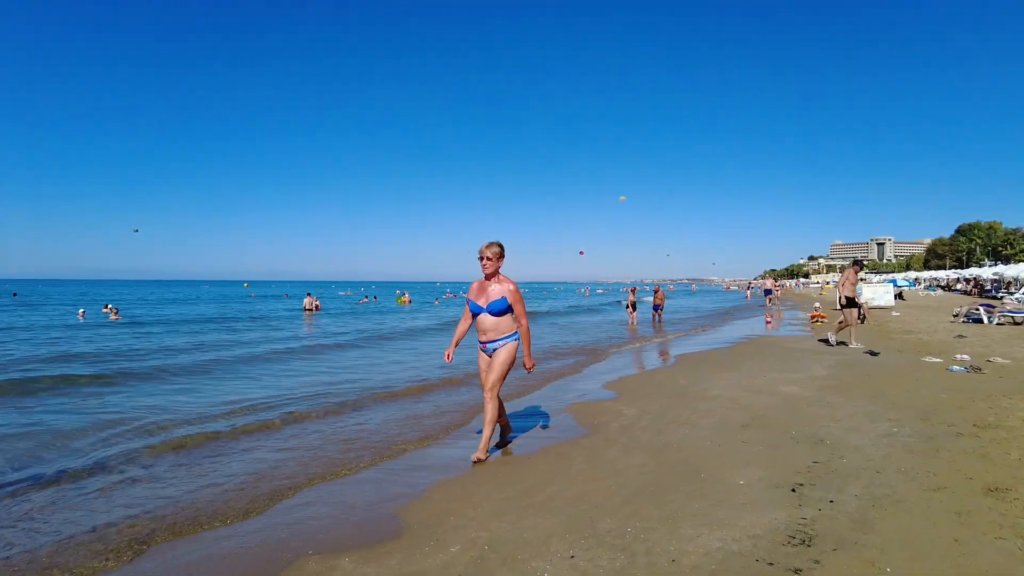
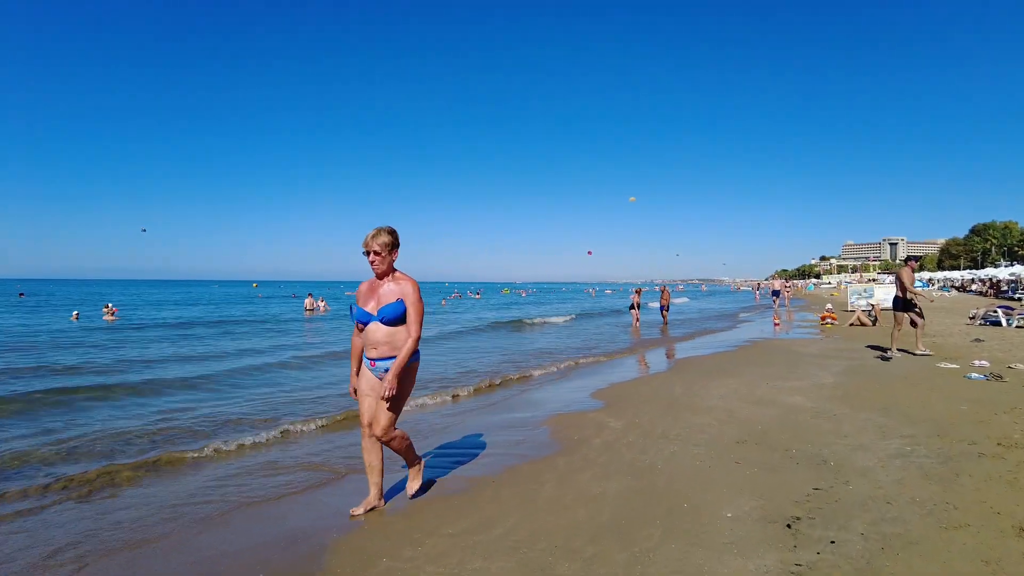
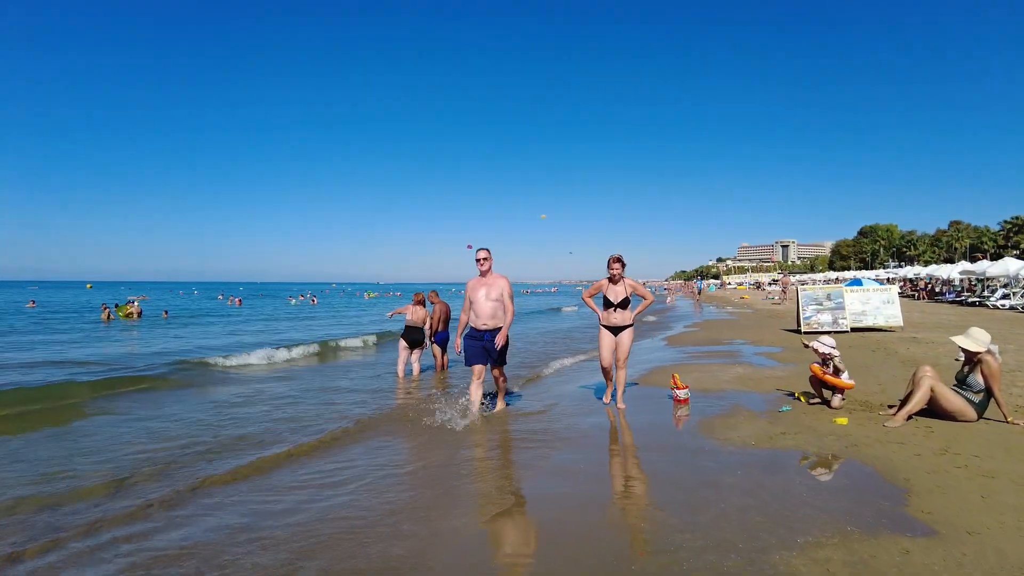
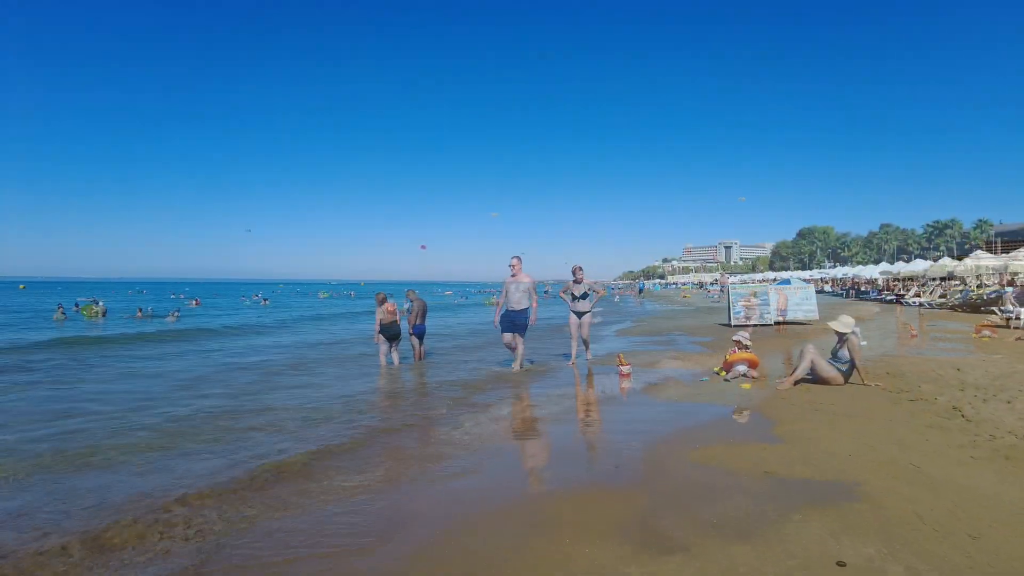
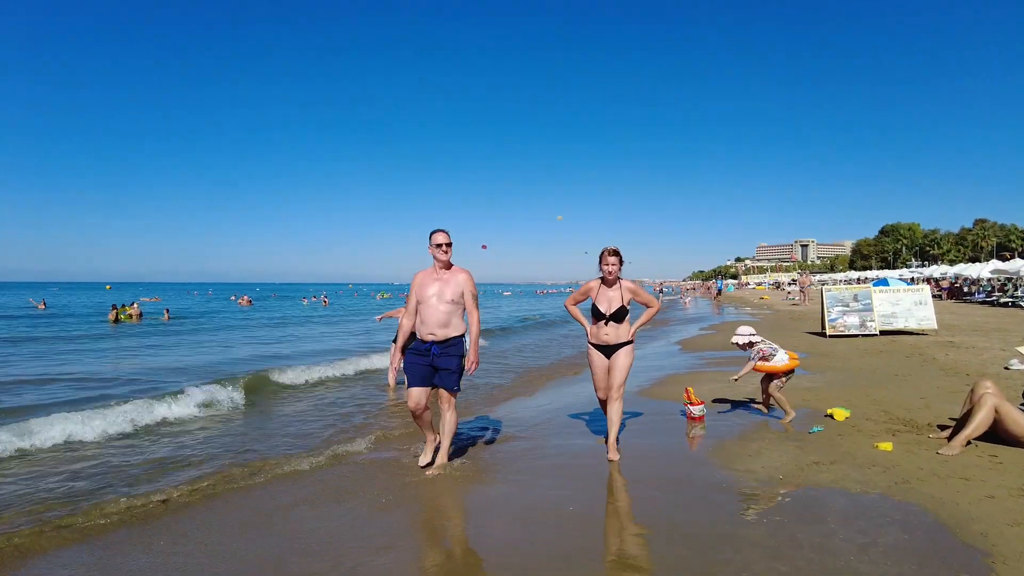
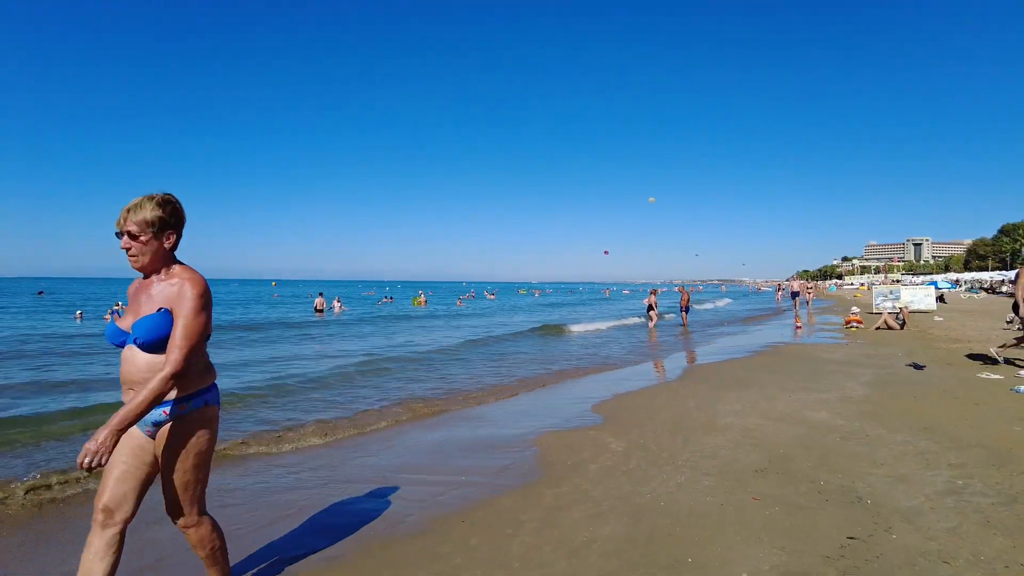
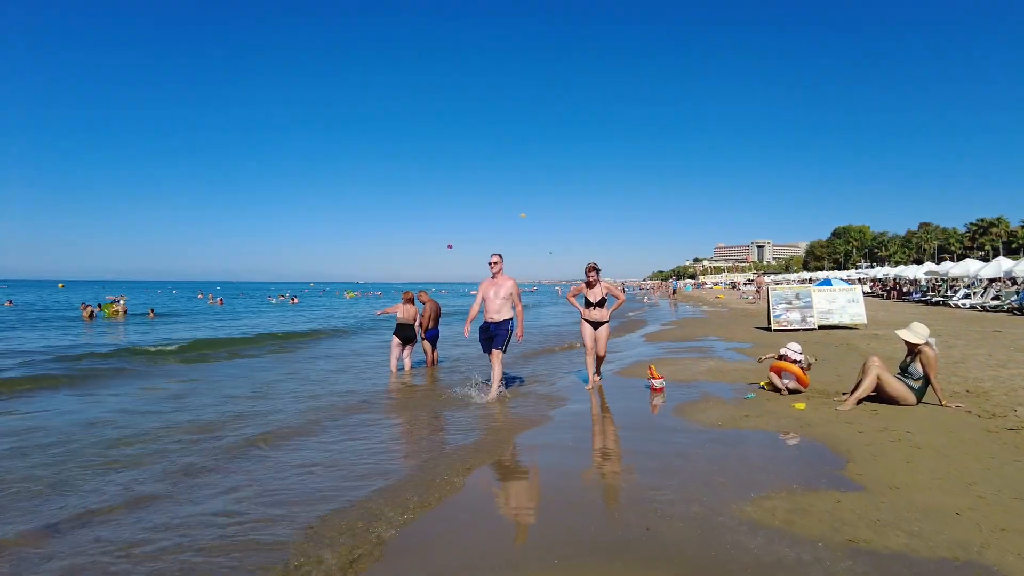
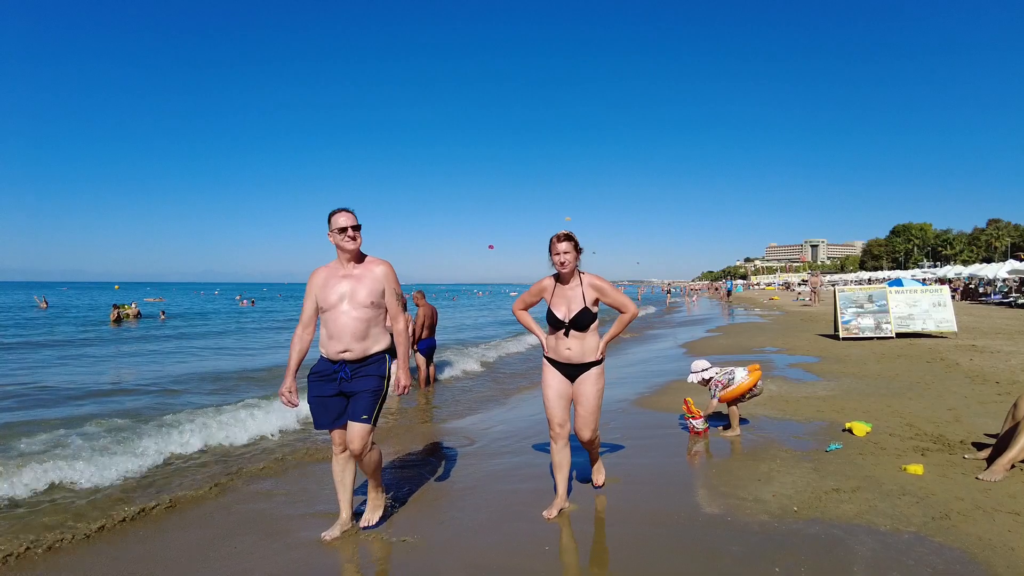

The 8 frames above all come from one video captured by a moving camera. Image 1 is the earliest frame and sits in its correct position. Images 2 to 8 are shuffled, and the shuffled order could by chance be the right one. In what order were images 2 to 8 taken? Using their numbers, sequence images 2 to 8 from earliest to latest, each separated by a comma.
2, 6, 4, 7, 3, 5, 8
